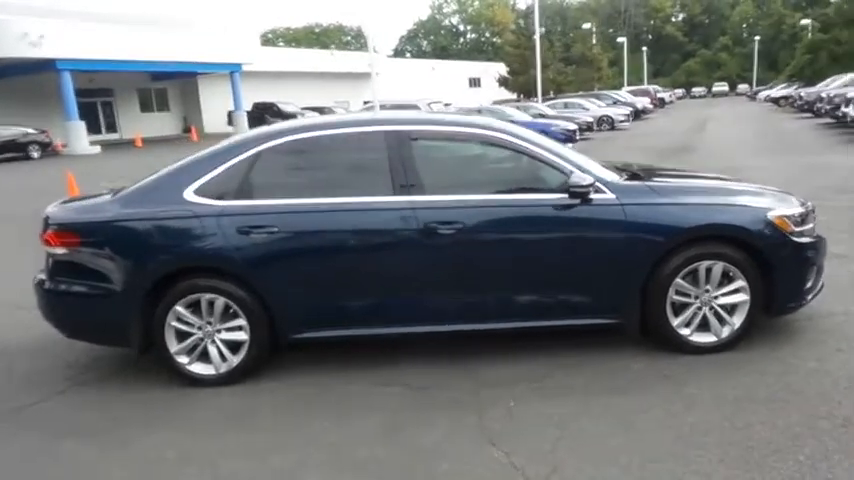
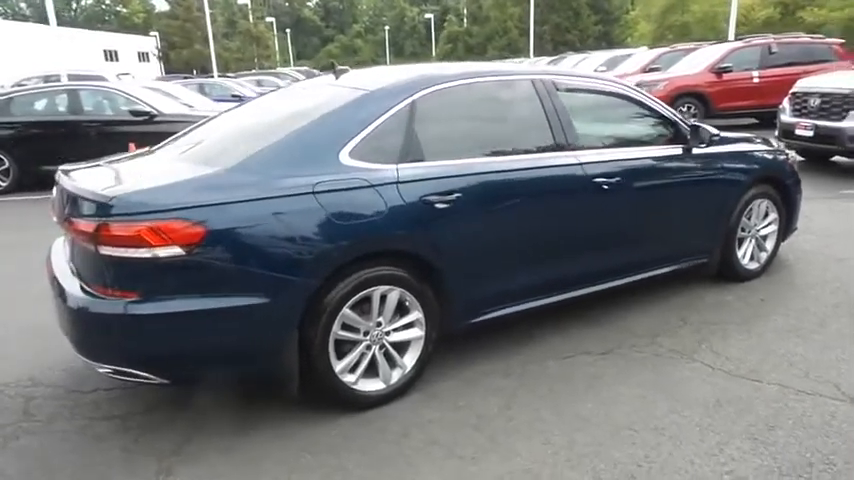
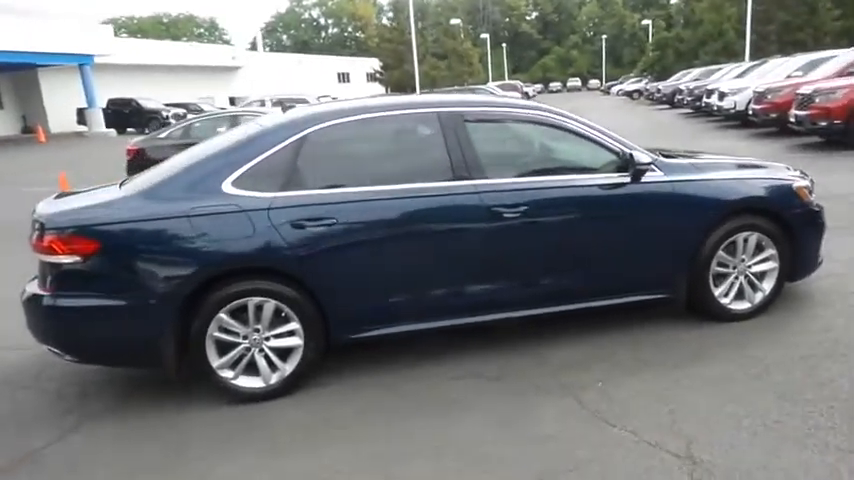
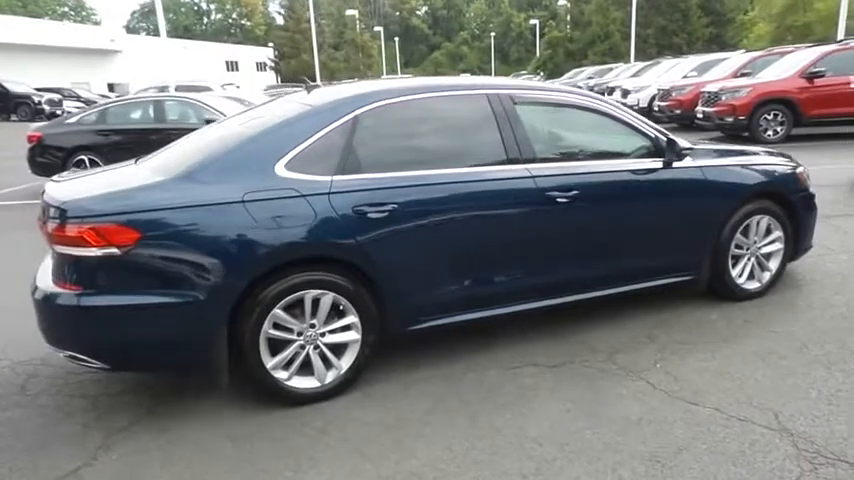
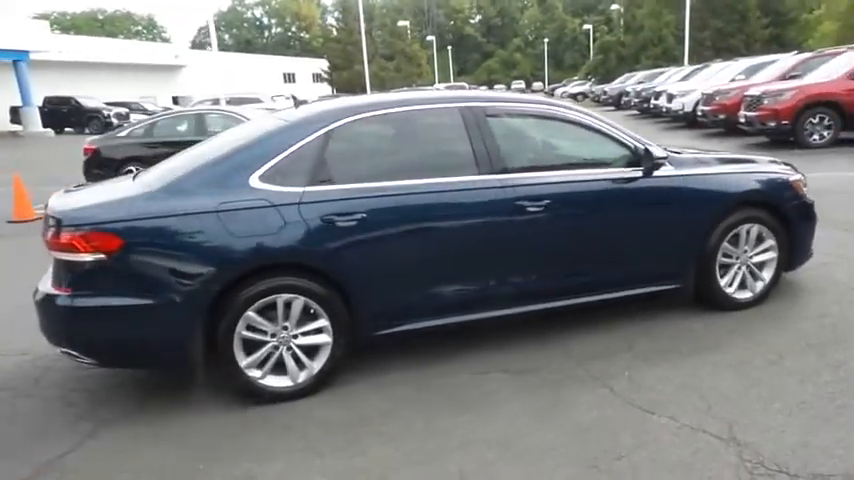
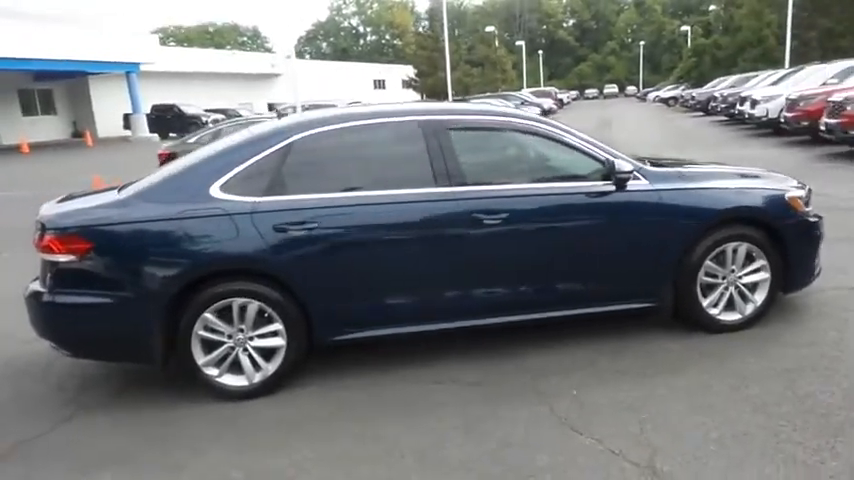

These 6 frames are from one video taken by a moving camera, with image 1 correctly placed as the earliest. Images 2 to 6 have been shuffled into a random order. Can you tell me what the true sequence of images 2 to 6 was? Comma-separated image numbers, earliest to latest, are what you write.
6, 3, 5, 4, 2
